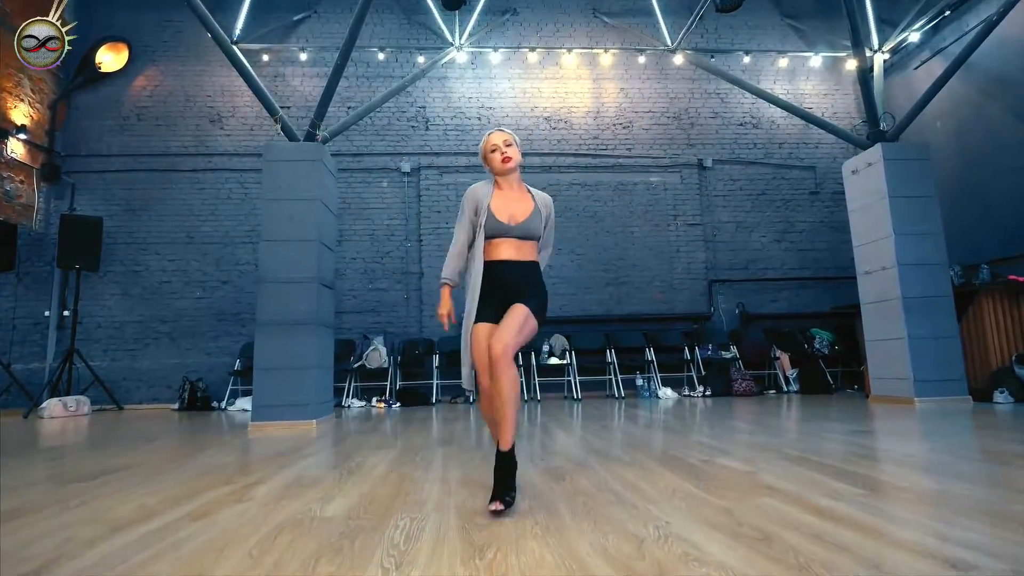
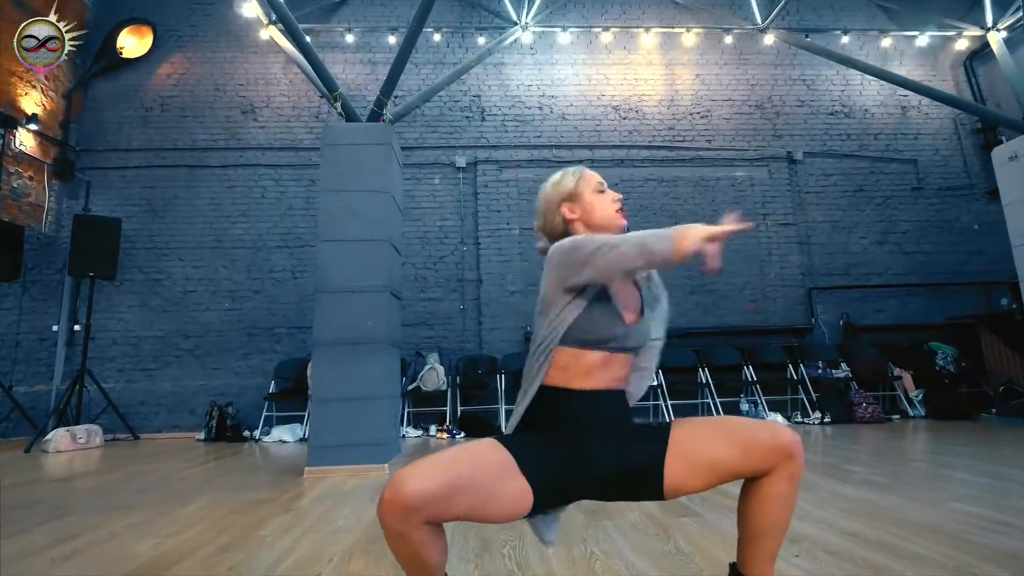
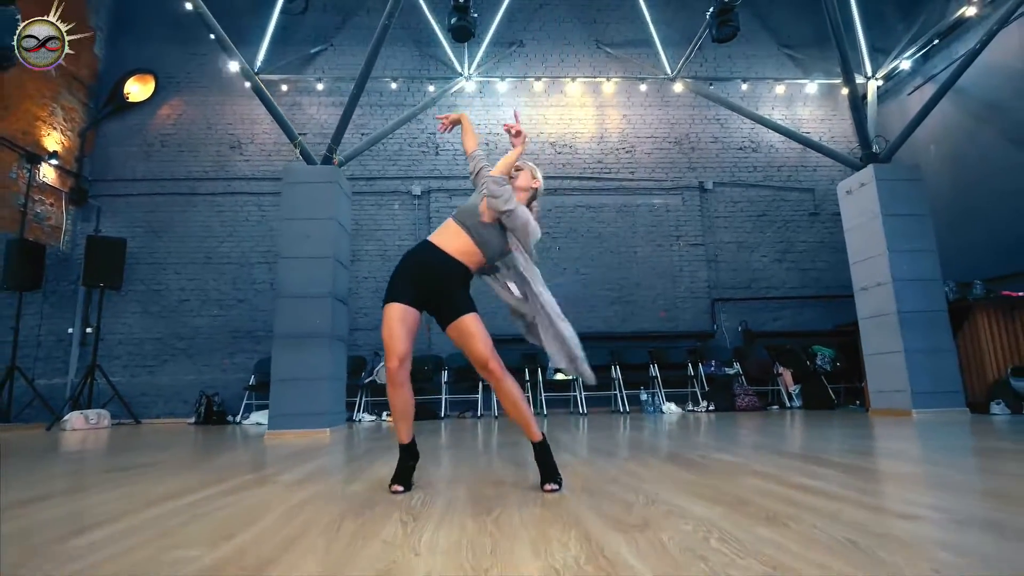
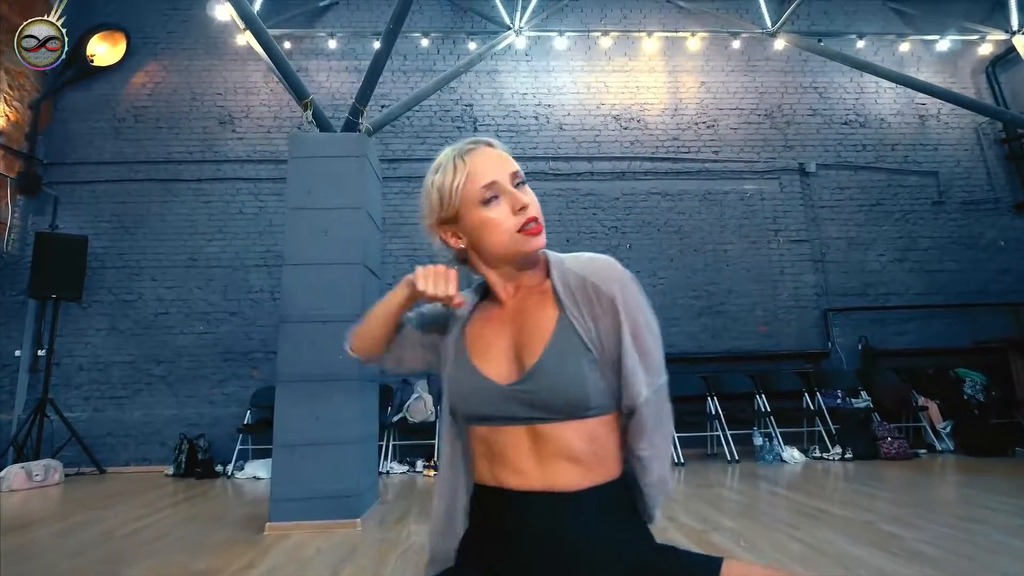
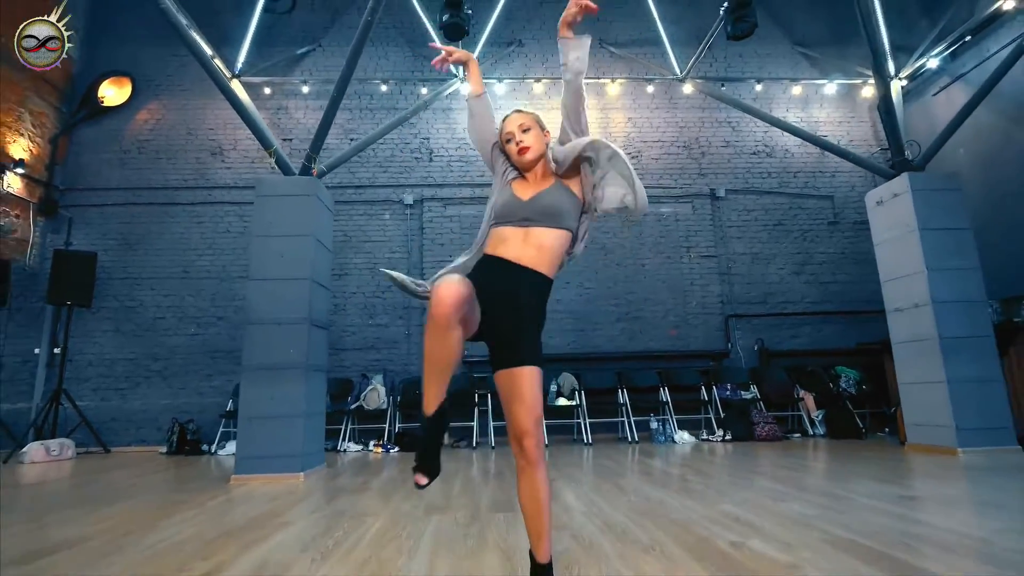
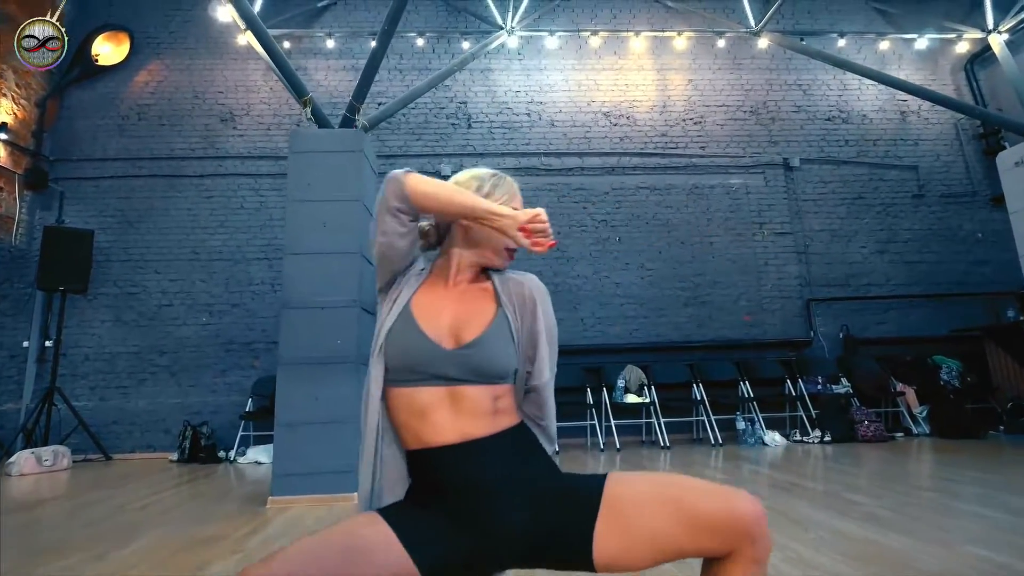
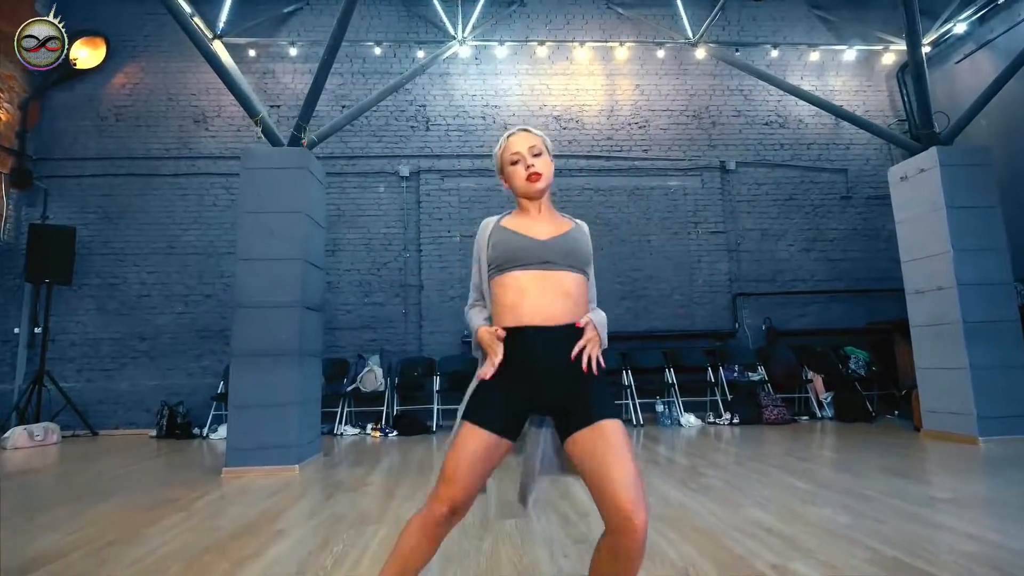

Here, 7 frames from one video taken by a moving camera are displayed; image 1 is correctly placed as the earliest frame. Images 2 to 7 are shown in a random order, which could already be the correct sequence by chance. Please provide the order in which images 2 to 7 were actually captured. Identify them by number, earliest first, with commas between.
7, 5, 3, 2, 6, 4
